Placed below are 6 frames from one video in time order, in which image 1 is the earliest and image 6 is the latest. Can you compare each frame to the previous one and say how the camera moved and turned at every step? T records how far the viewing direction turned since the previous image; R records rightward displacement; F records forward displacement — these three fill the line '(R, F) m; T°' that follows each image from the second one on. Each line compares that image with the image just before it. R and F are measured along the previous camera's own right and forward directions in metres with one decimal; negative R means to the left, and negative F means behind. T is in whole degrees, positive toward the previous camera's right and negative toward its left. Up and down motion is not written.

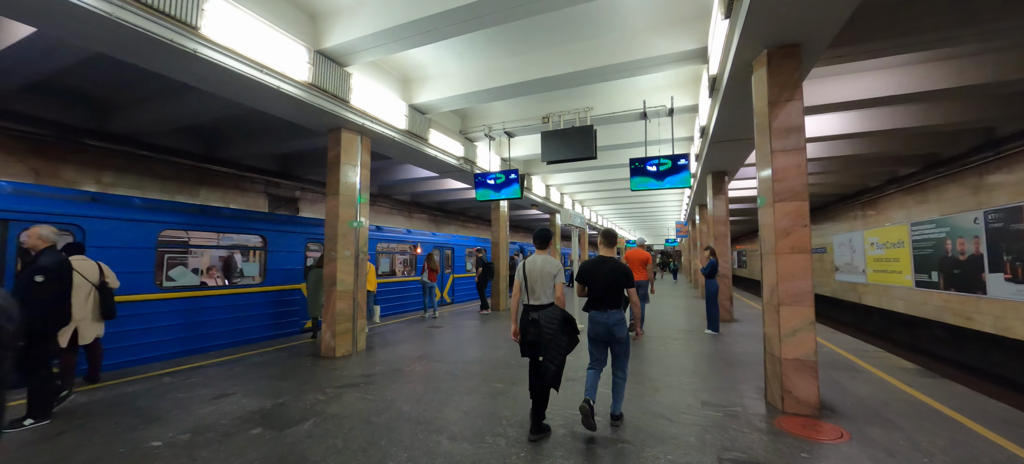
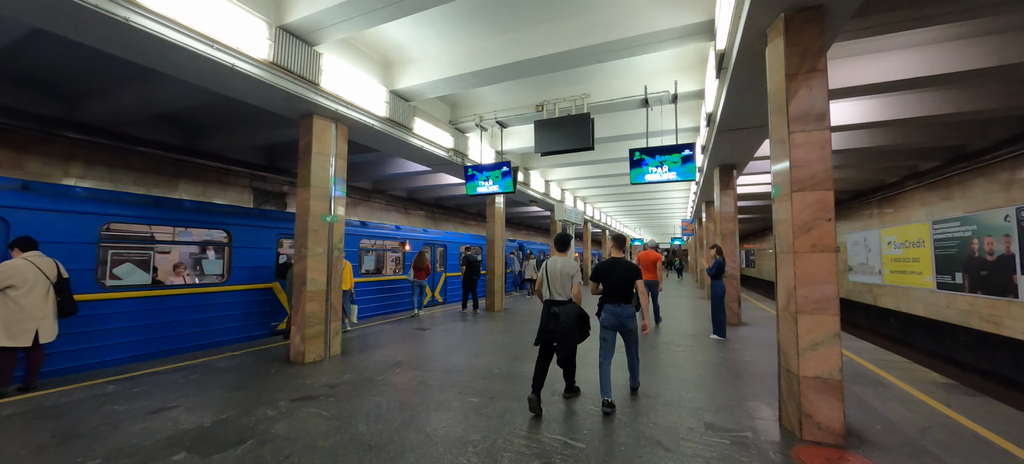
(+0.3, +0.5) m; -1°
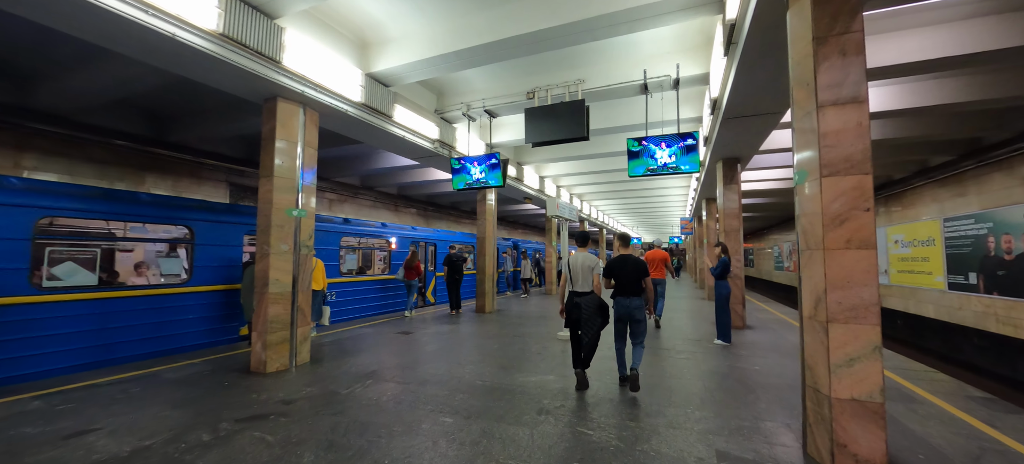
(+0.2, +0.6) m; 0°
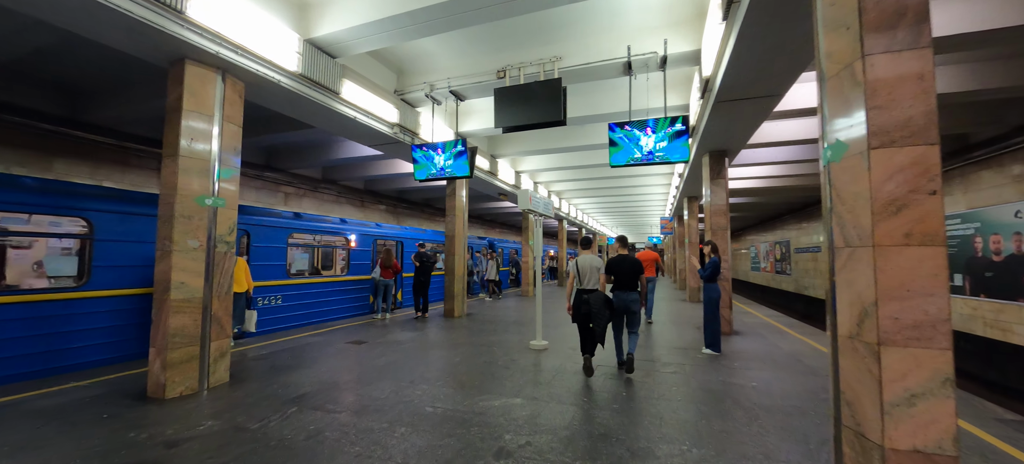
(+0.2, +0.8) m; +3°
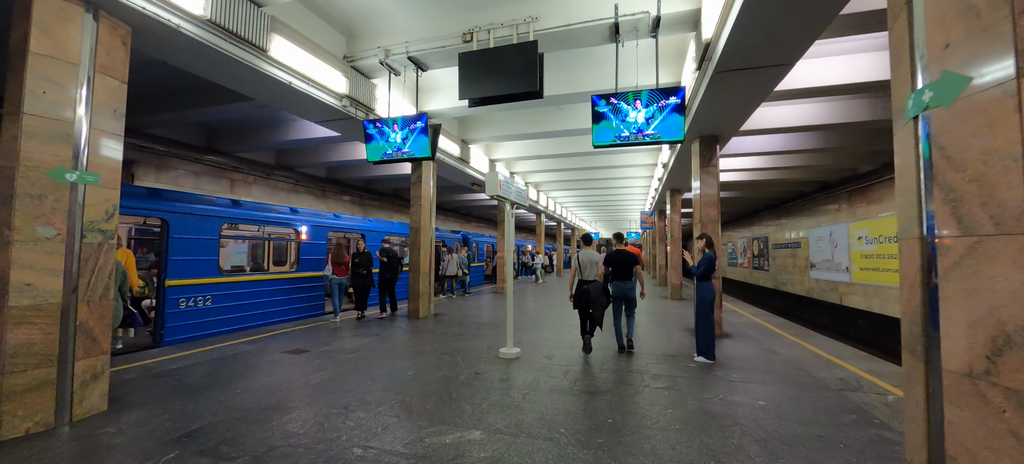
(+0.2, +0.9) m; +3°
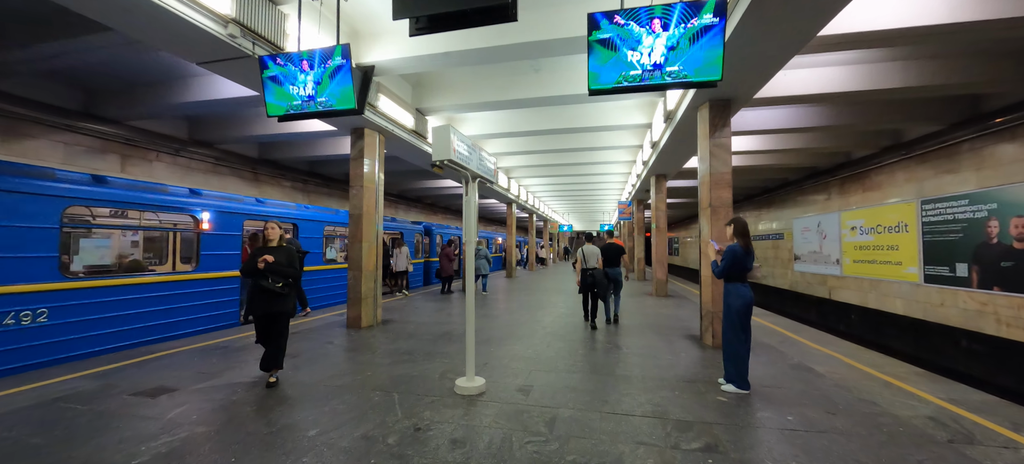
(+0.1, +1.6) m; +4°
